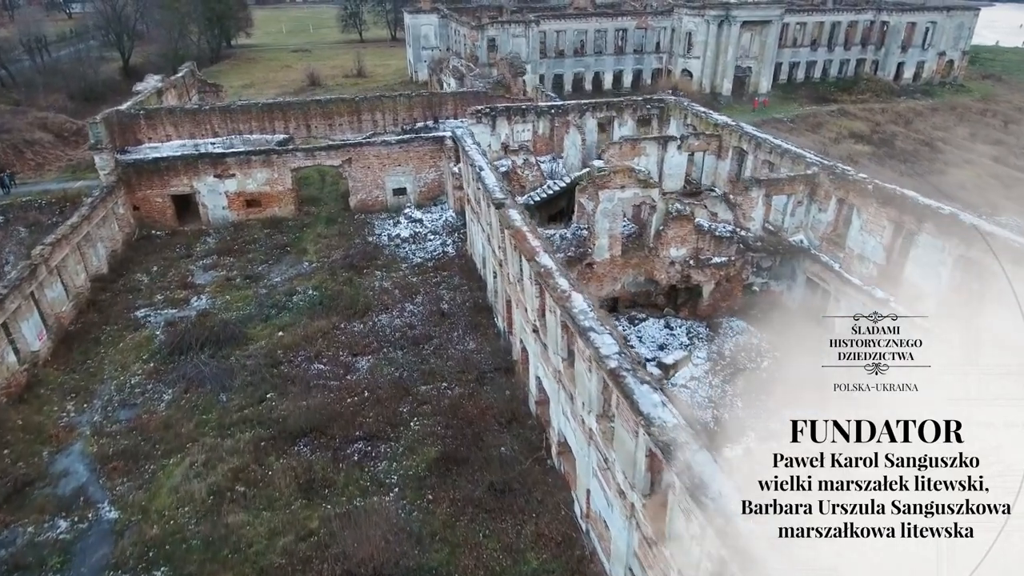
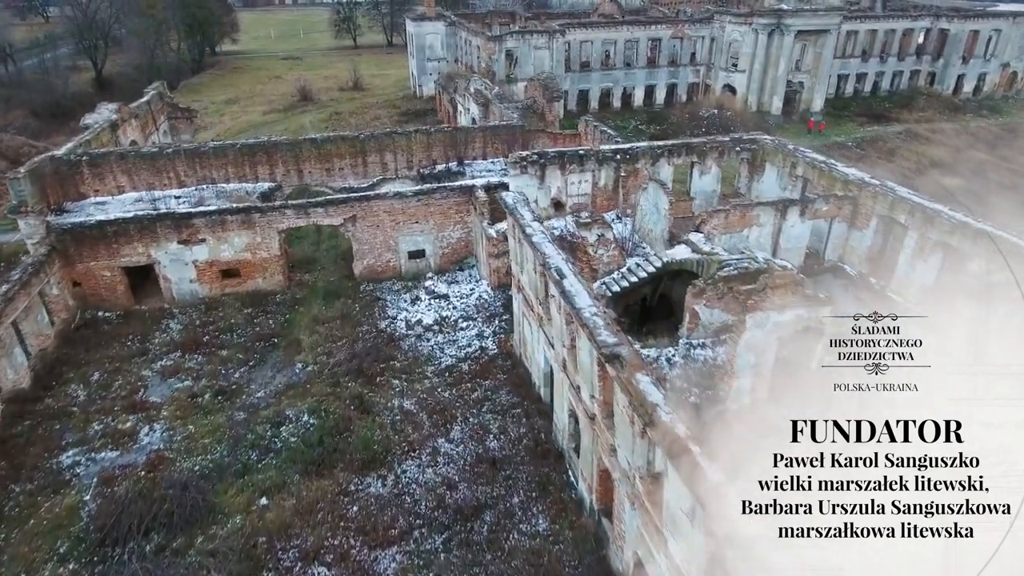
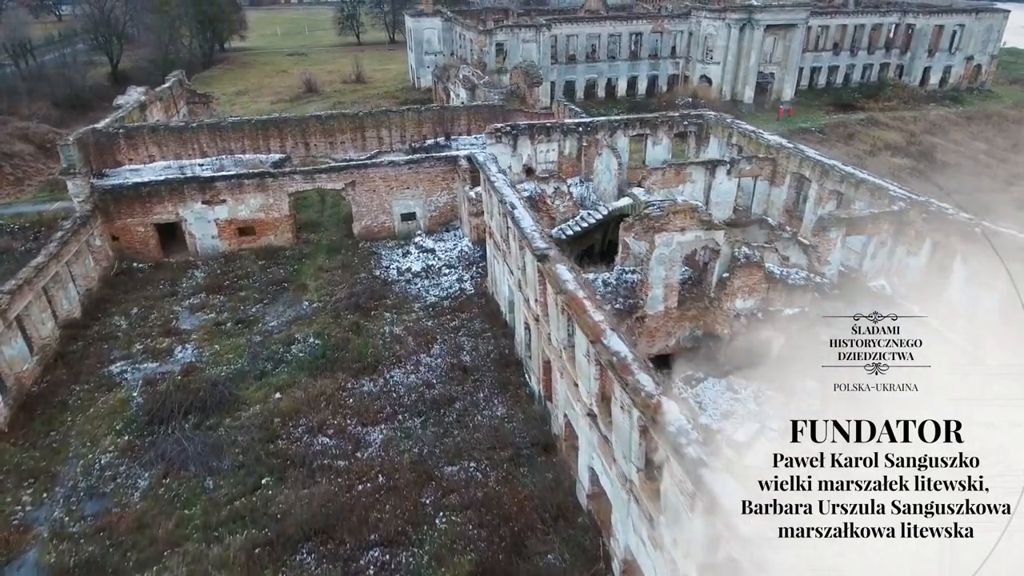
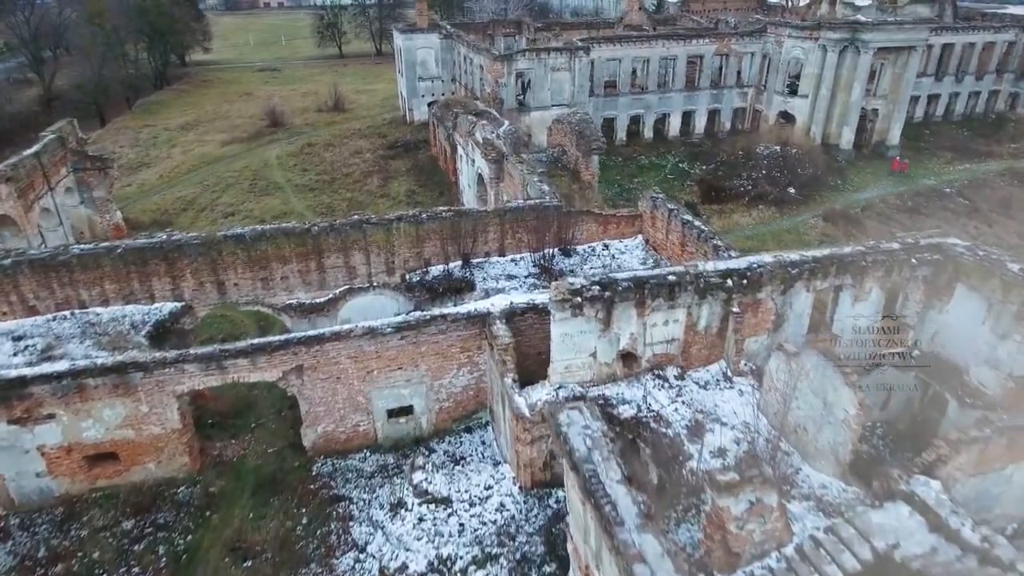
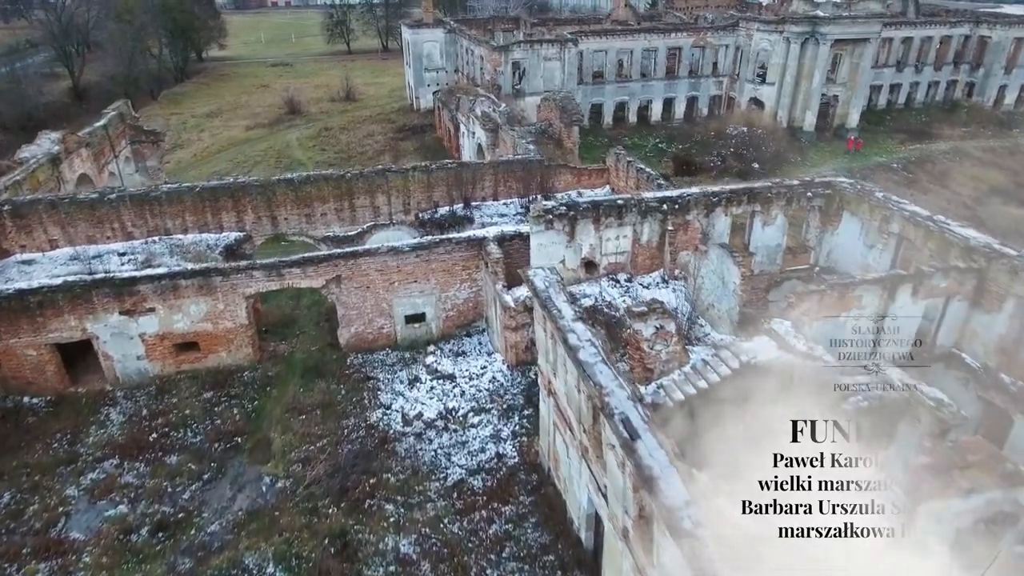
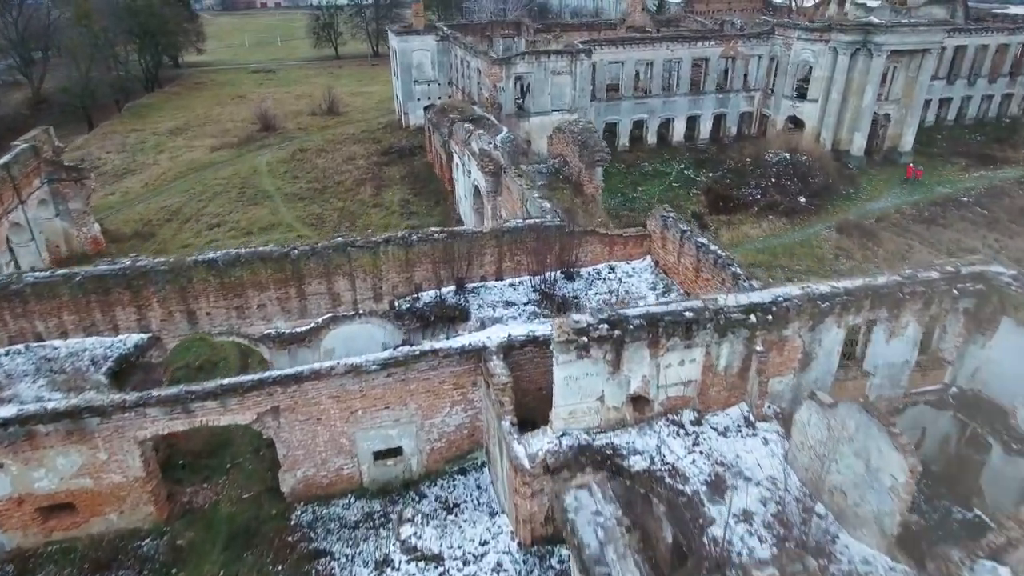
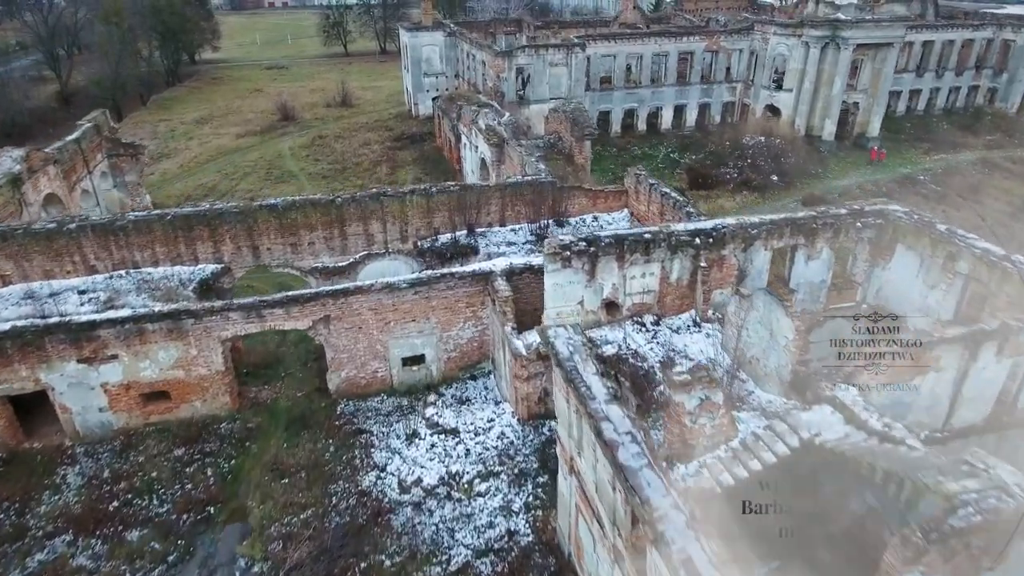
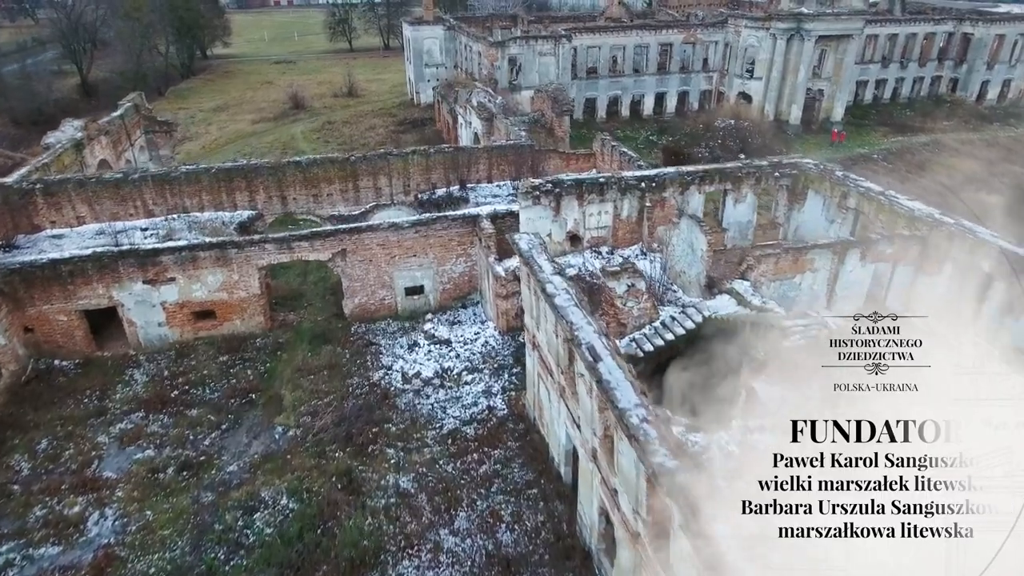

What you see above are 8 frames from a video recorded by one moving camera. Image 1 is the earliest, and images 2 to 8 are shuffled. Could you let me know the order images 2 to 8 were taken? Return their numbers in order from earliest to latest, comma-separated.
3, 2, 8, 5, 7, 4, 6
